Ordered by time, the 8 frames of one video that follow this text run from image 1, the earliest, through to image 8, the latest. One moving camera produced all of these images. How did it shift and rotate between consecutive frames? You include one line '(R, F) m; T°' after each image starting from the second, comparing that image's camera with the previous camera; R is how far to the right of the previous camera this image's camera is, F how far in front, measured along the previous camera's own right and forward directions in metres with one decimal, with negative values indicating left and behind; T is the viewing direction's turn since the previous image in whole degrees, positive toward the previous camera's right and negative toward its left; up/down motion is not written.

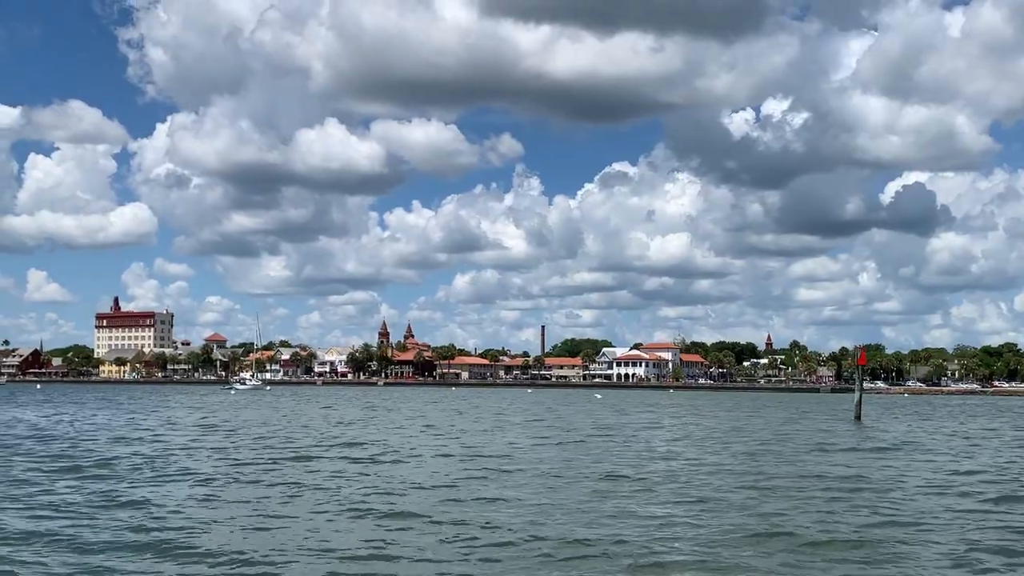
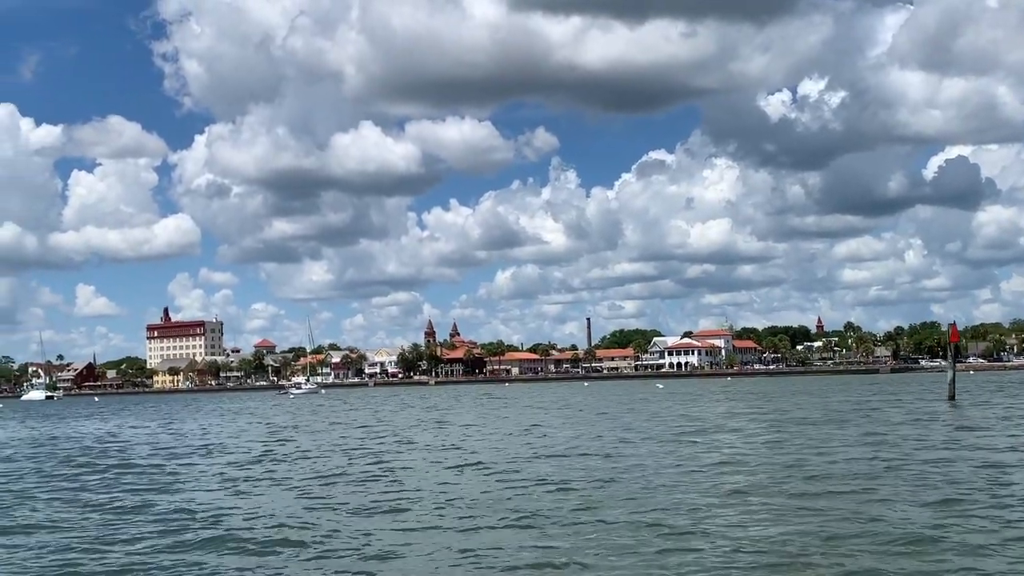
(-2.4, 0.0) m; -2°
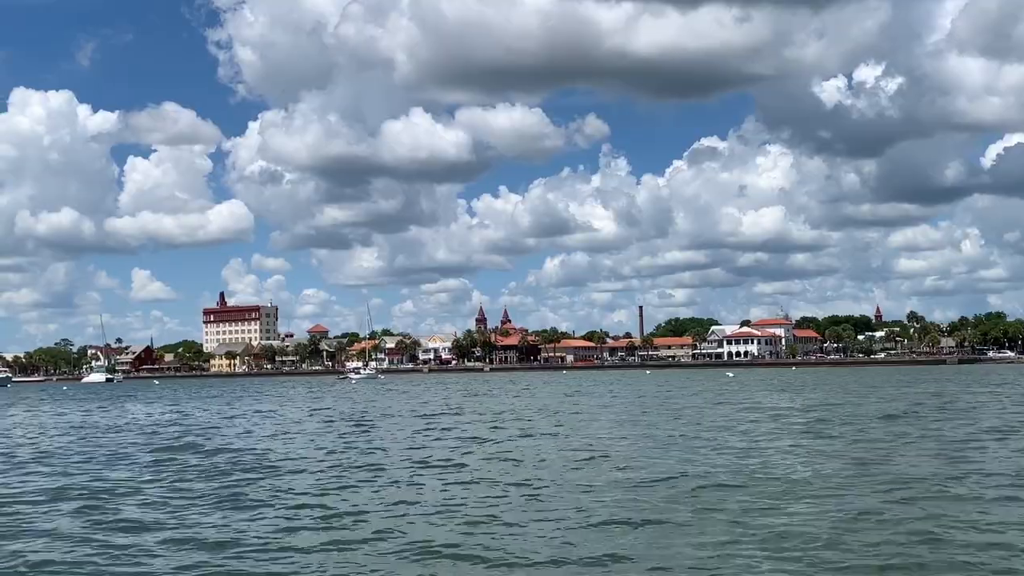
(-3.1, -0.1) m; -2°
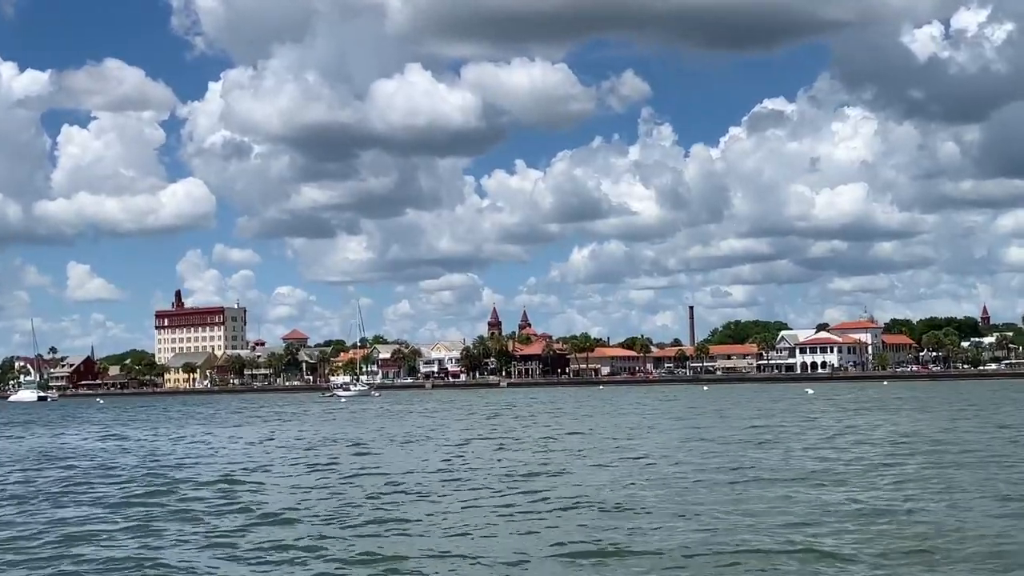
(-0.8, +17.9) m; -1°
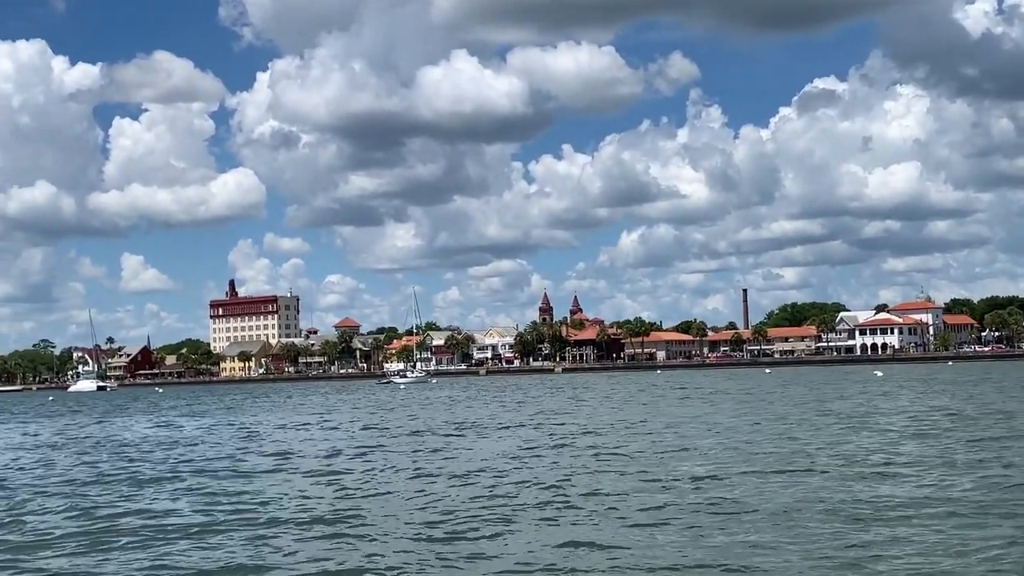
(-3.0, +0.1) m; -1°
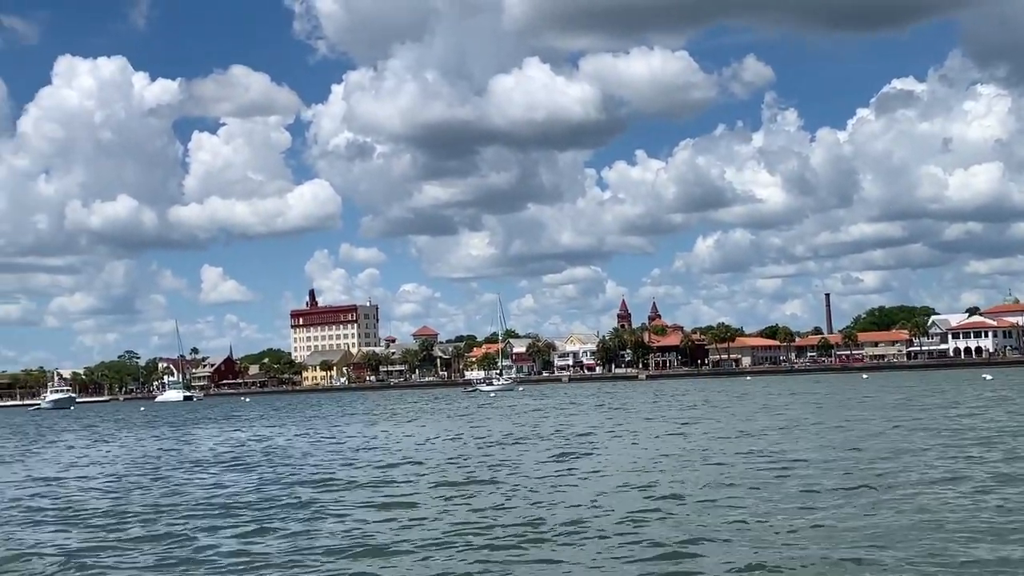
(-4.9, 0.0) m; -2°
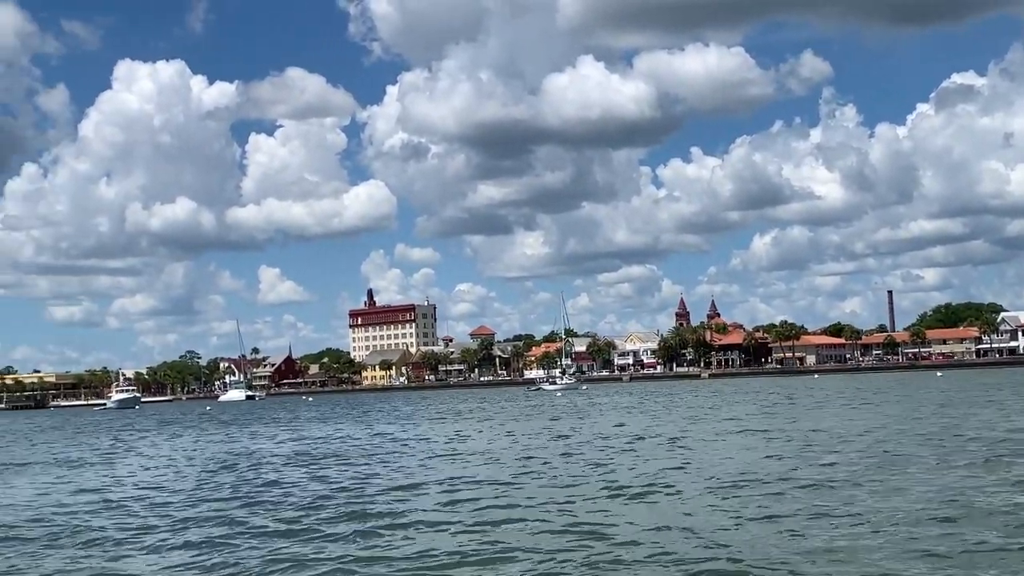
(-3.6, -0.1) m; -1°
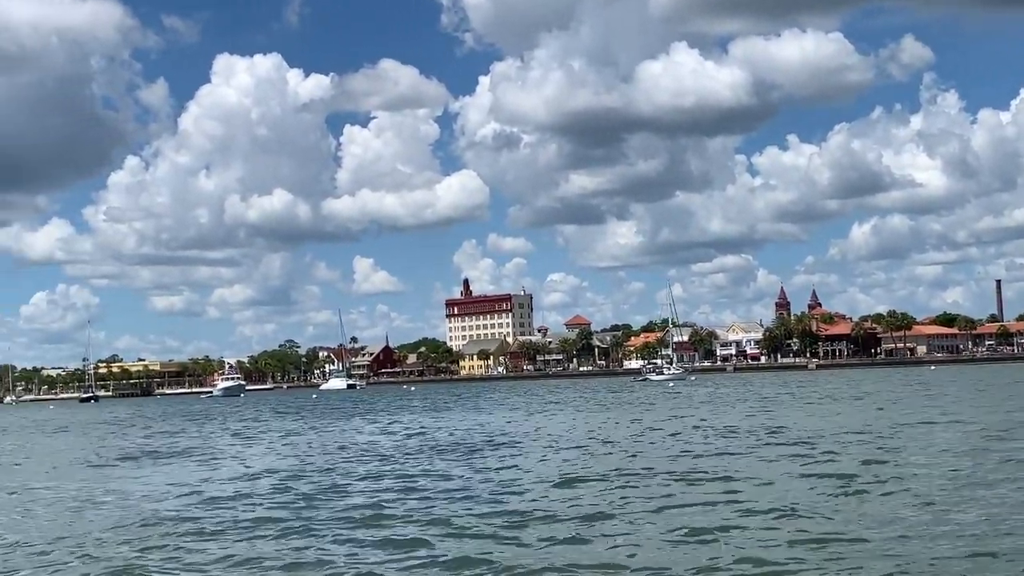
(-6.1, -0.2) m; -2°
